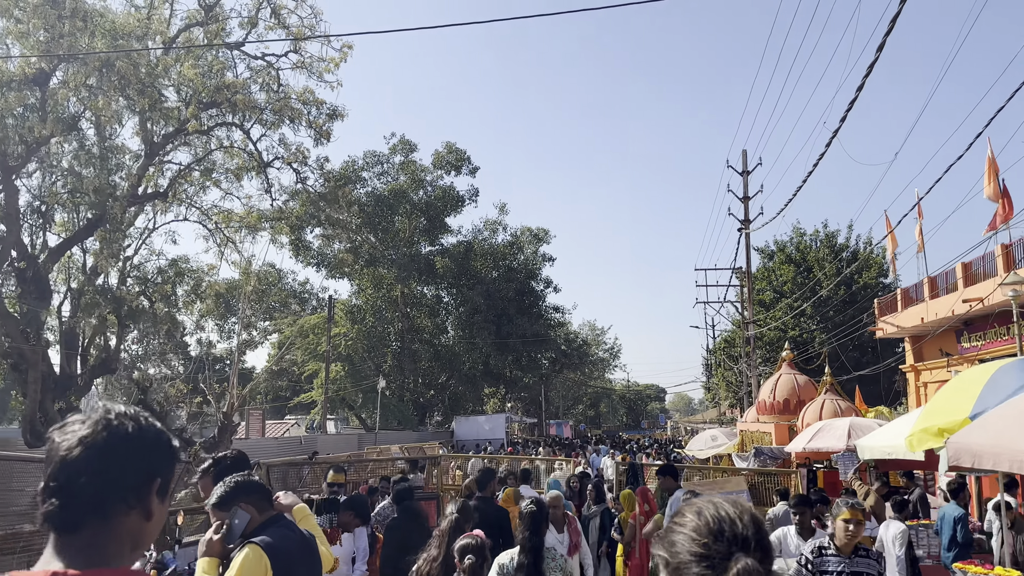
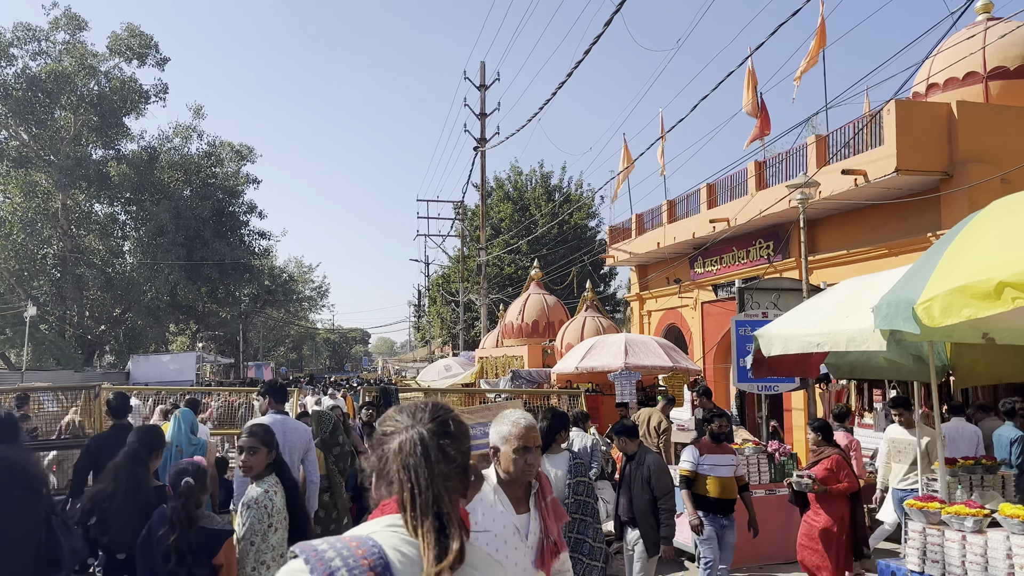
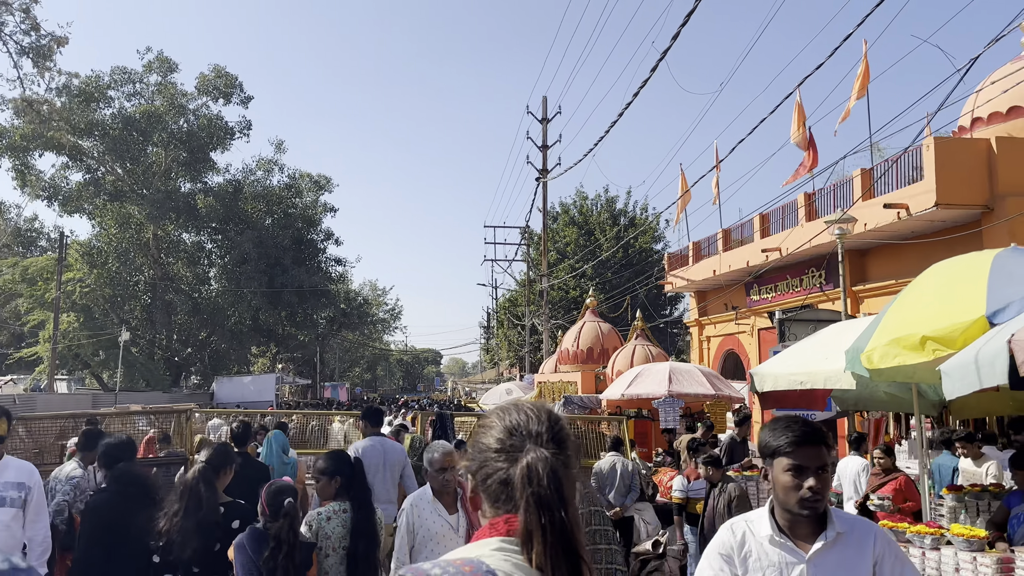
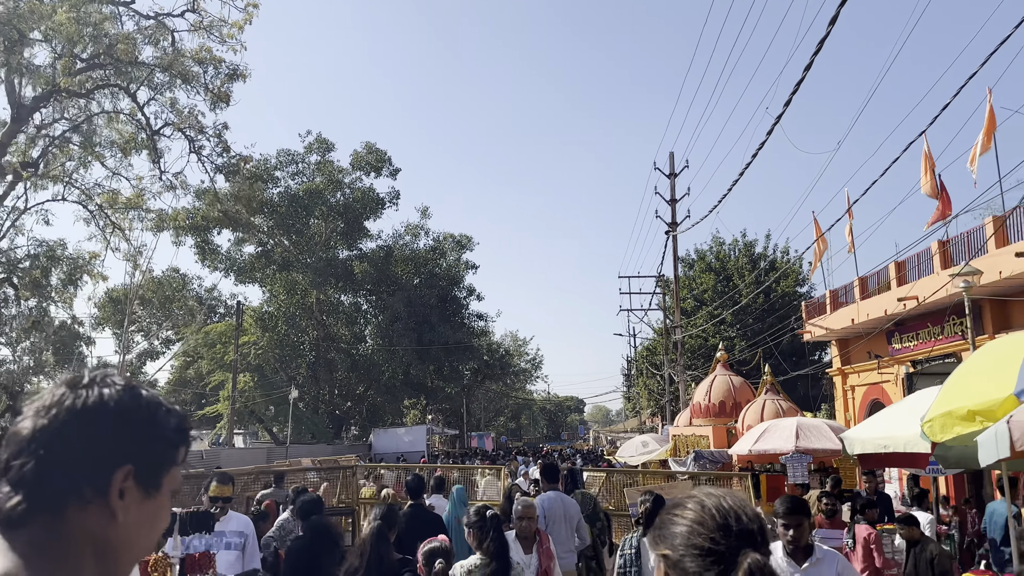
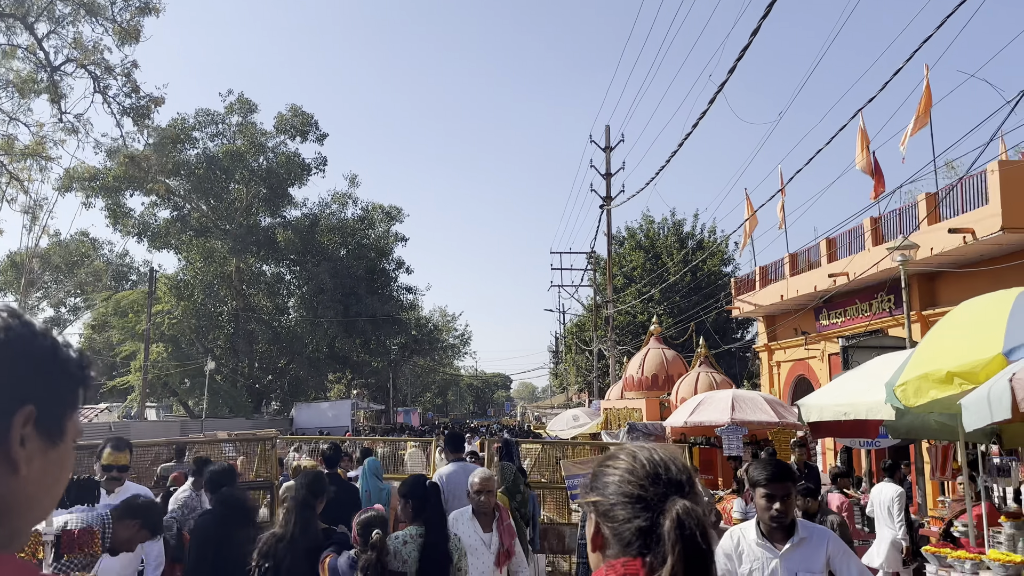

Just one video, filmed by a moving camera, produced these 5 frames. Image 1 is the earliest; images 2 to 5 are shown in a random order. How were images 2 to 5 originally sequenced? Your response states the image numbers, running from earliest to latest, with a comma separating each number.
4, 5, 3, 2
